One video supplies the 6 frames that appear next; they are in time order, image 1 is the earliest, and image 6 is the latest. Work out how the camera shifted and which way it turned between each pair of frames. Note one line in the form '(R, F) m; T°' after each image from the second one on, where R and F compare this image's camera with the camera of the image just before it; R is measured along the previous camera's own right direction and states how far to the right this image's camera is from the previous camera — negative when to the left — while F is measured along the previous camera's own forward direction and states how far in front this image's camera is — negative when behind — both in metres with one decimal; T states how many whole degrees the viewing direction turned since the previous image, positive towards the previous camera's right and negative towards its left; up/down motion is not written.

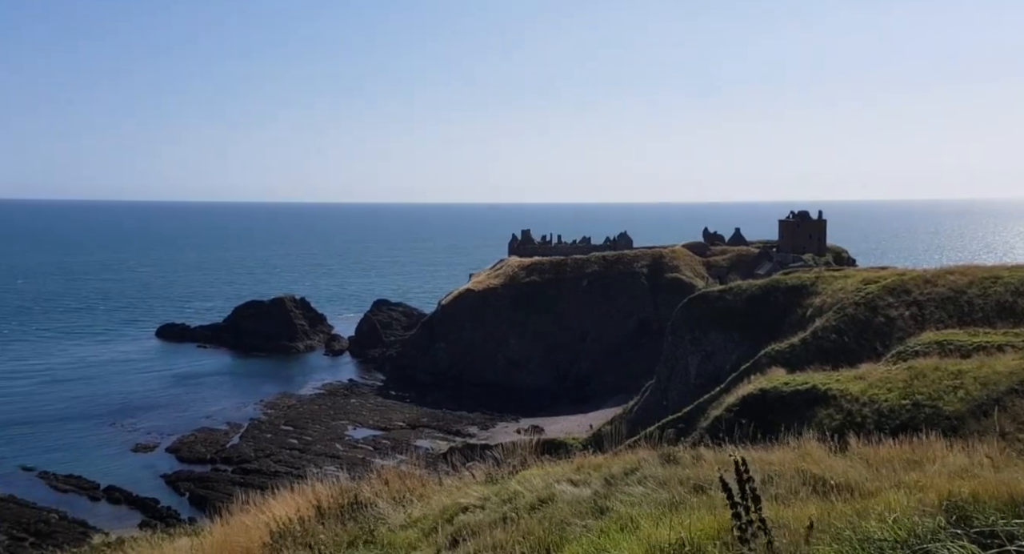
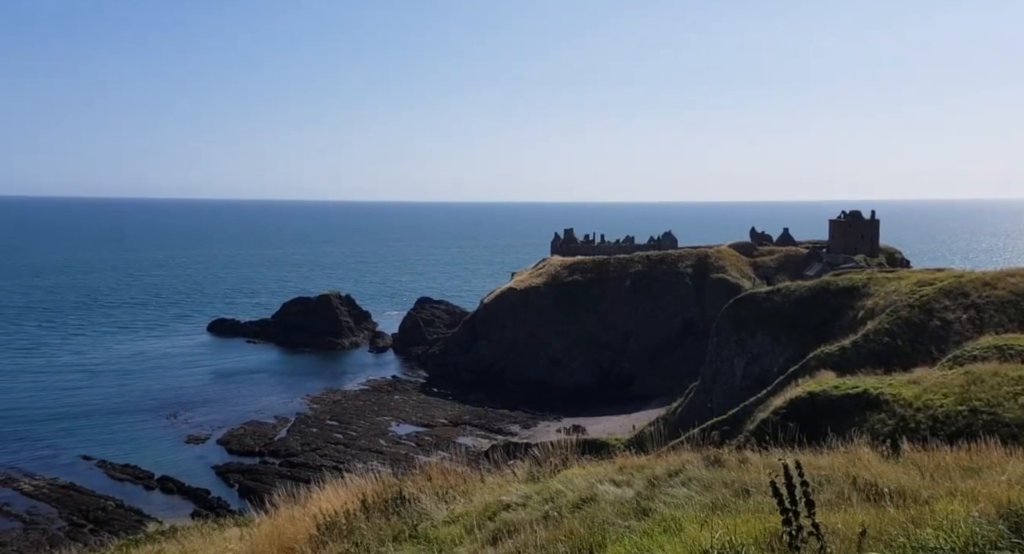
(-0.2, +0.1) m; -2°
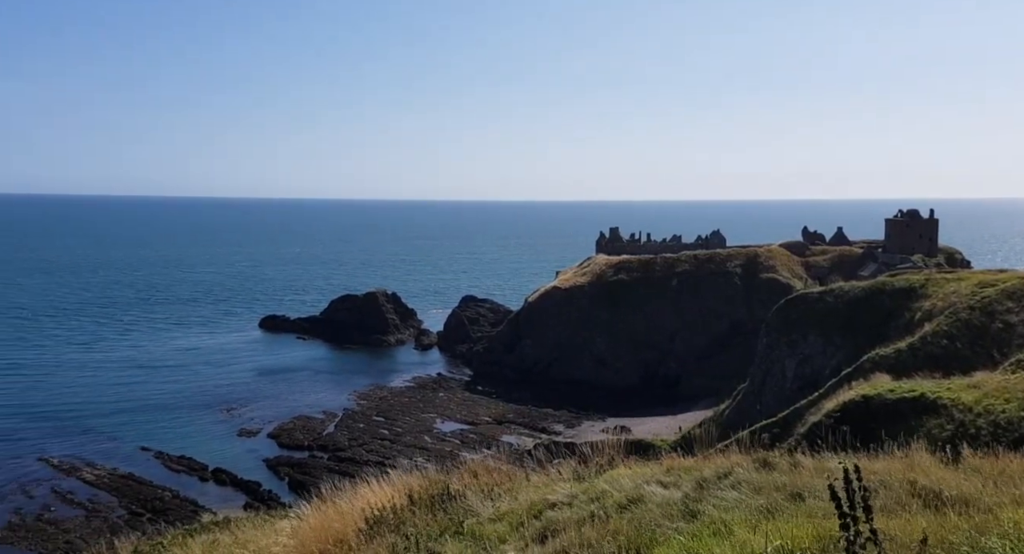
(-0.2, +0.2) m; -2°
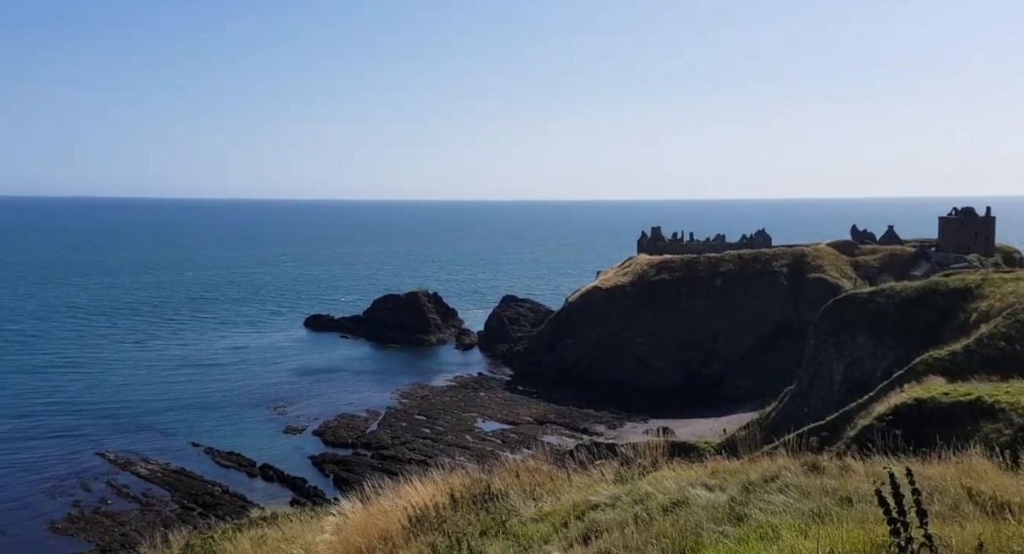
(-0.2, +0.2) m; -2°
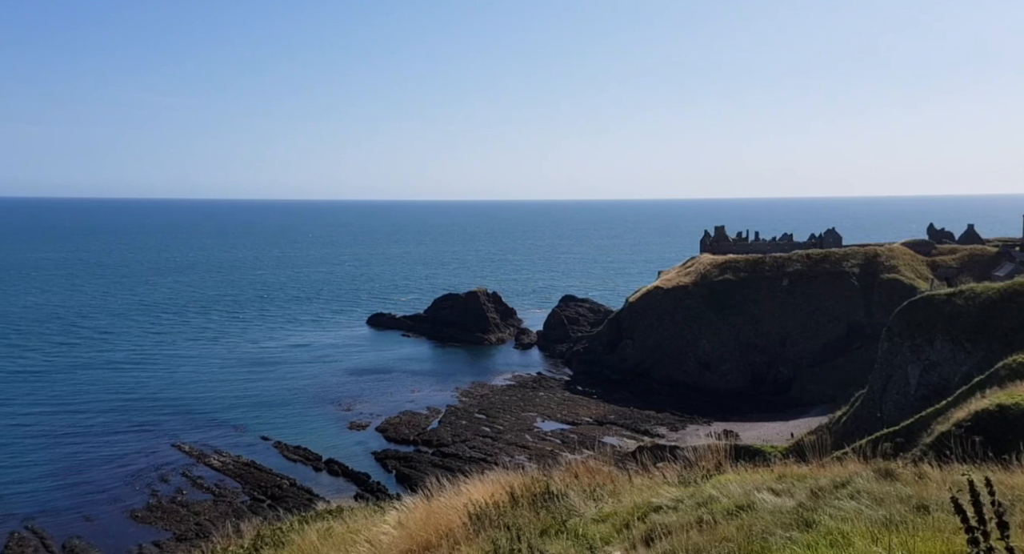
(-0.2, +0.4) m; -3°
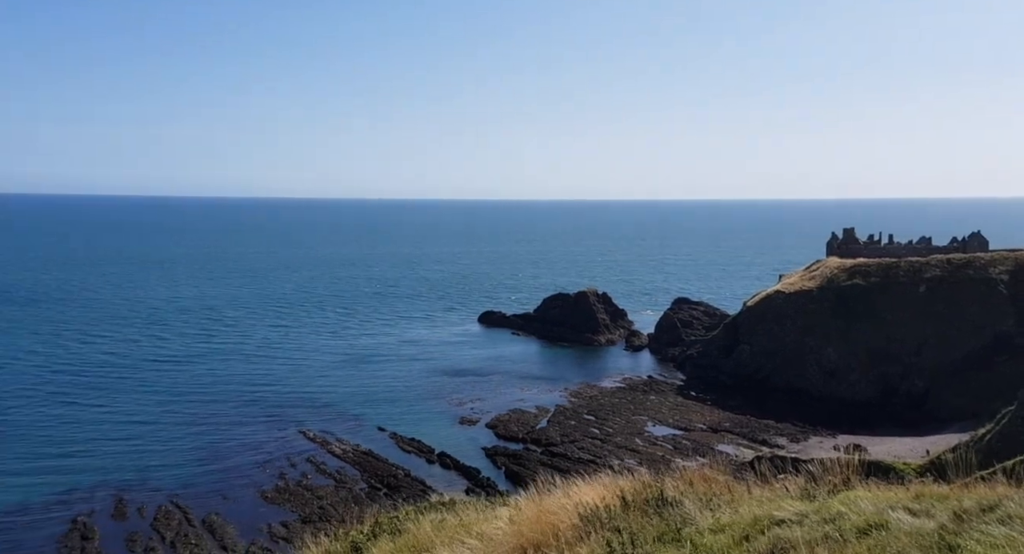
(-0.4, +1.0) m; -6°
